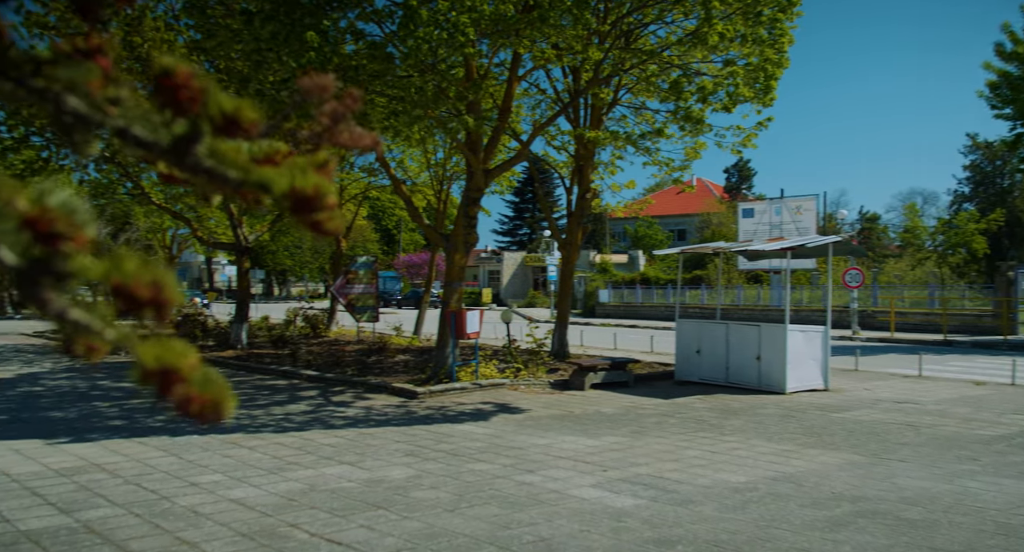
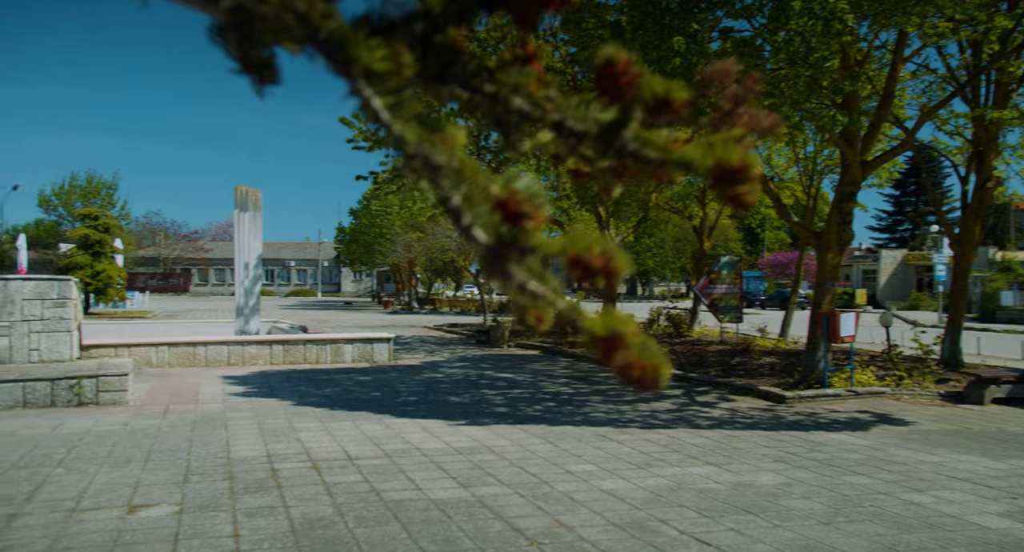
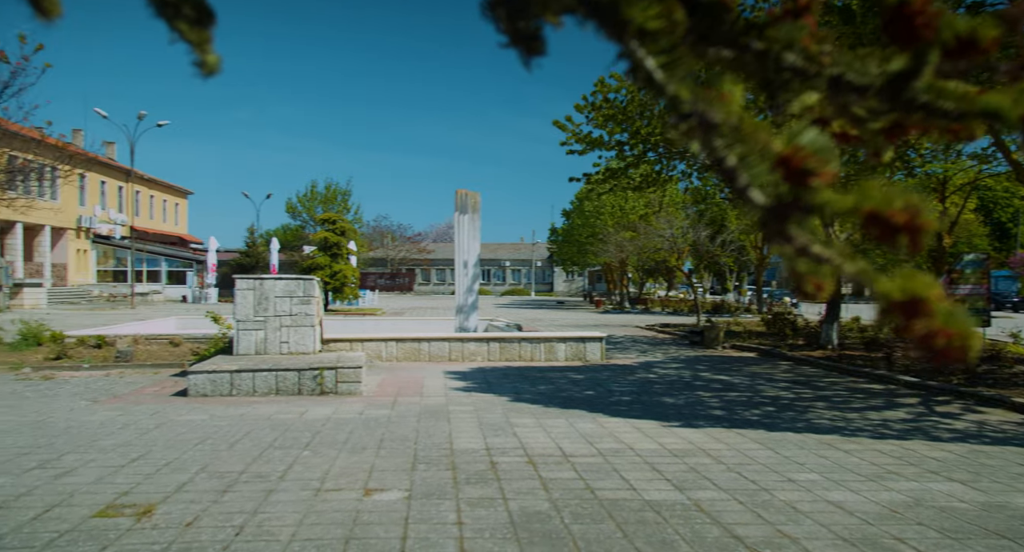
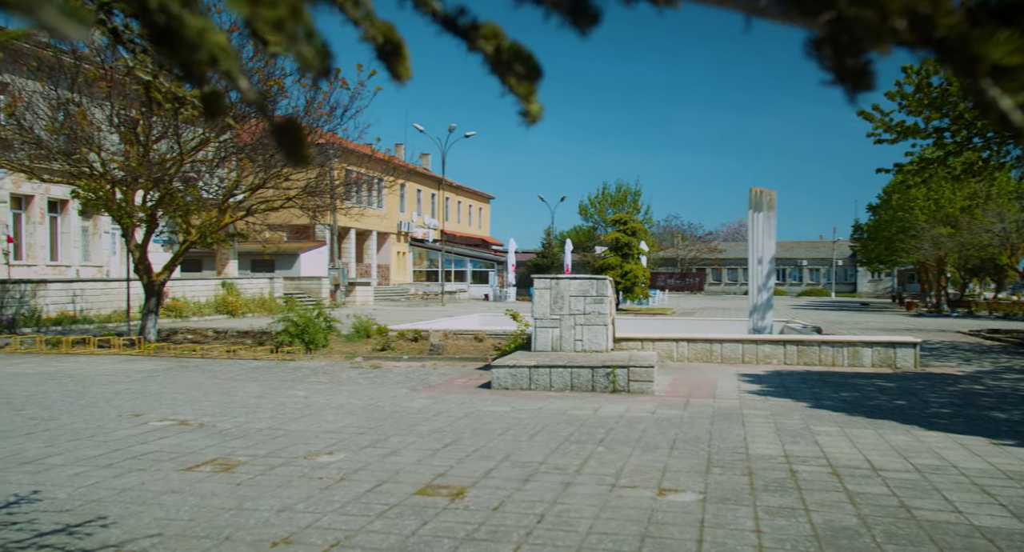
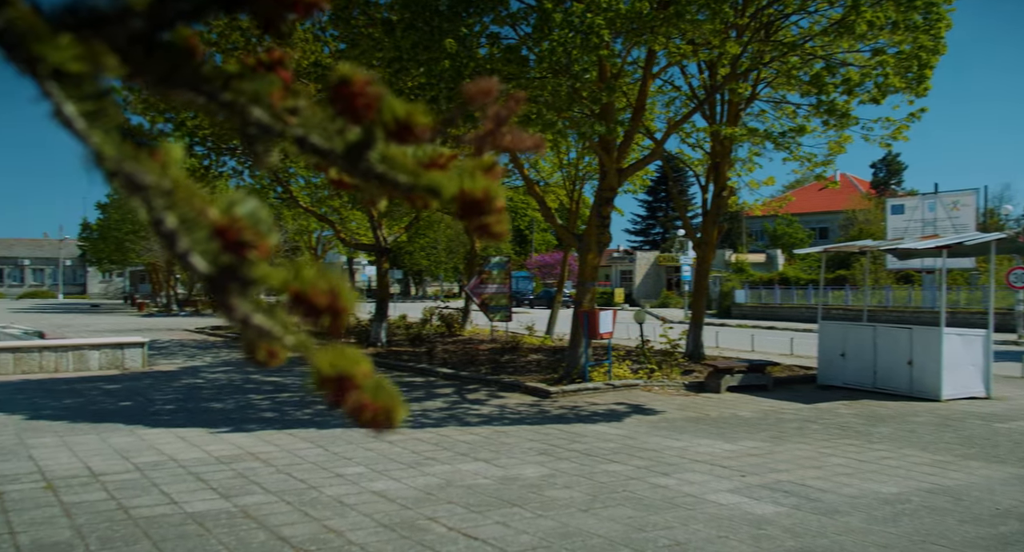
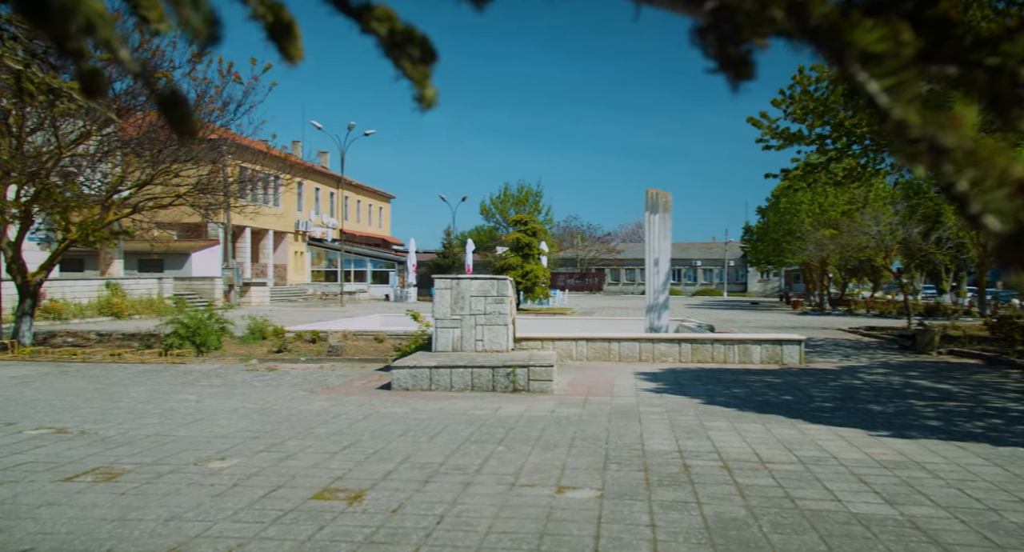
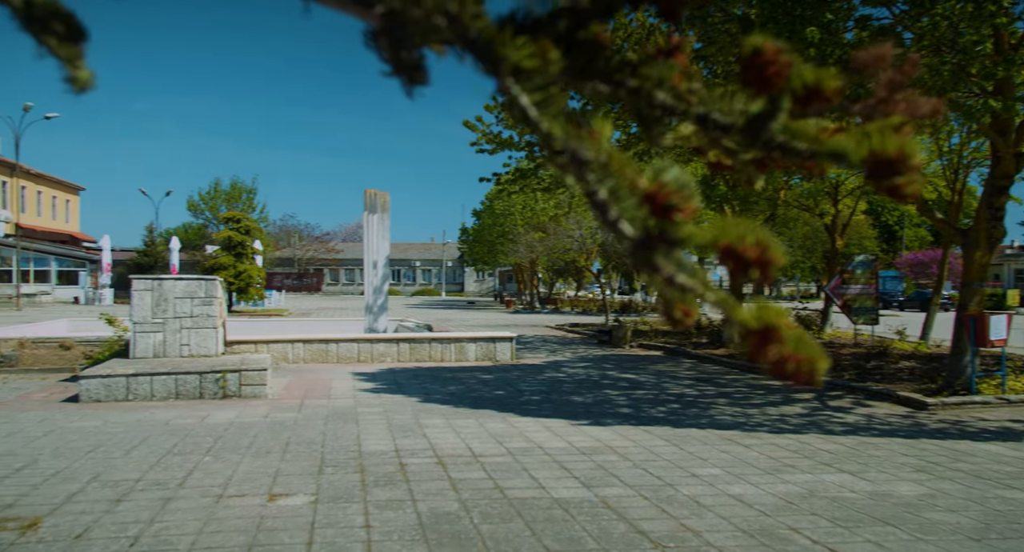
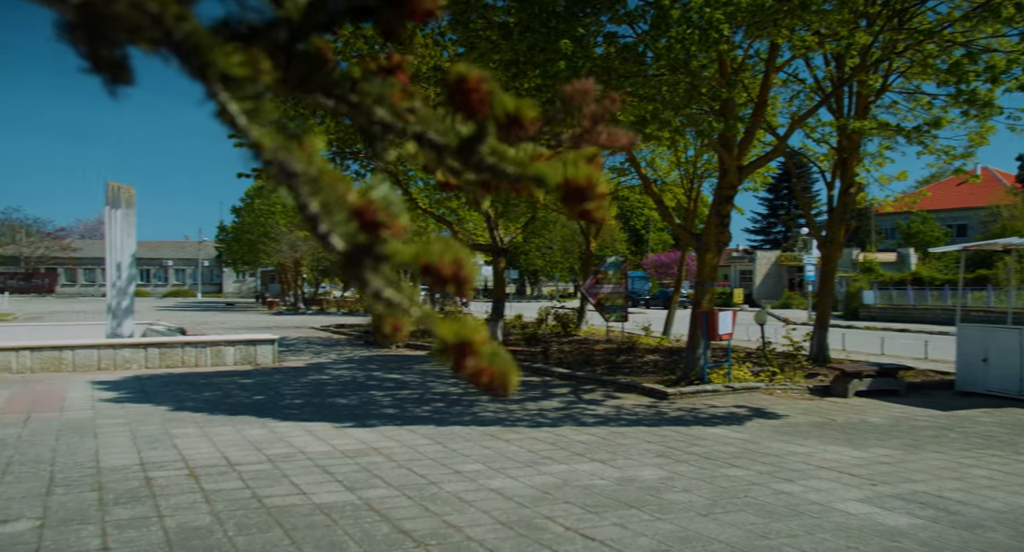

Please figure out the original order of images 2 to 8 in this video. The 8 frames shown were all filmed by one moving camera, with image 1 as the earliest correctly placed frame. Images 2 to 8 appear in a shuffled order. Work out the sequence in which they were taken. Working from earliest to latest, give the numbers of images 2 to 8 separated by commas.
5, 8, 2, 7, 3, 6, 4
